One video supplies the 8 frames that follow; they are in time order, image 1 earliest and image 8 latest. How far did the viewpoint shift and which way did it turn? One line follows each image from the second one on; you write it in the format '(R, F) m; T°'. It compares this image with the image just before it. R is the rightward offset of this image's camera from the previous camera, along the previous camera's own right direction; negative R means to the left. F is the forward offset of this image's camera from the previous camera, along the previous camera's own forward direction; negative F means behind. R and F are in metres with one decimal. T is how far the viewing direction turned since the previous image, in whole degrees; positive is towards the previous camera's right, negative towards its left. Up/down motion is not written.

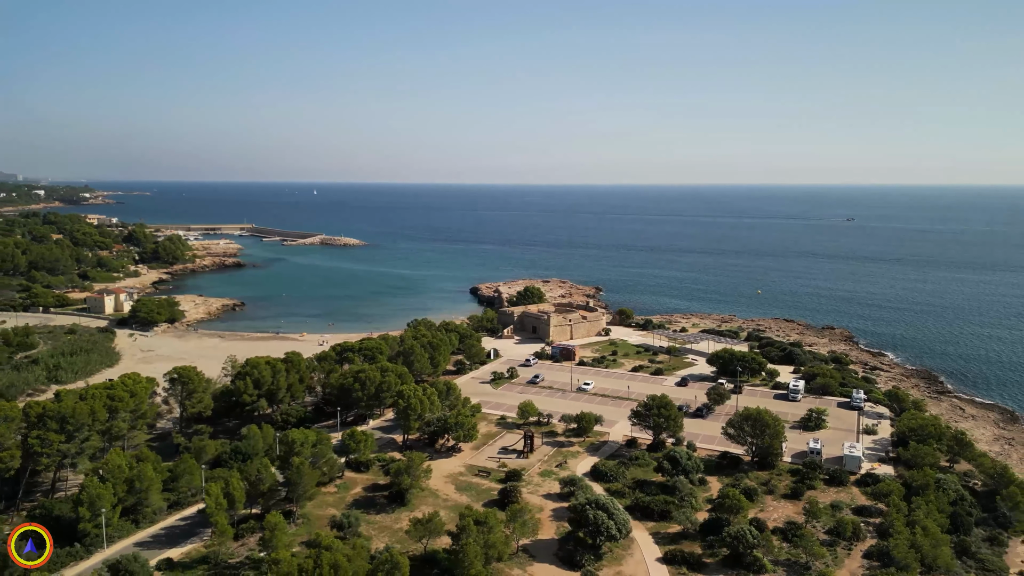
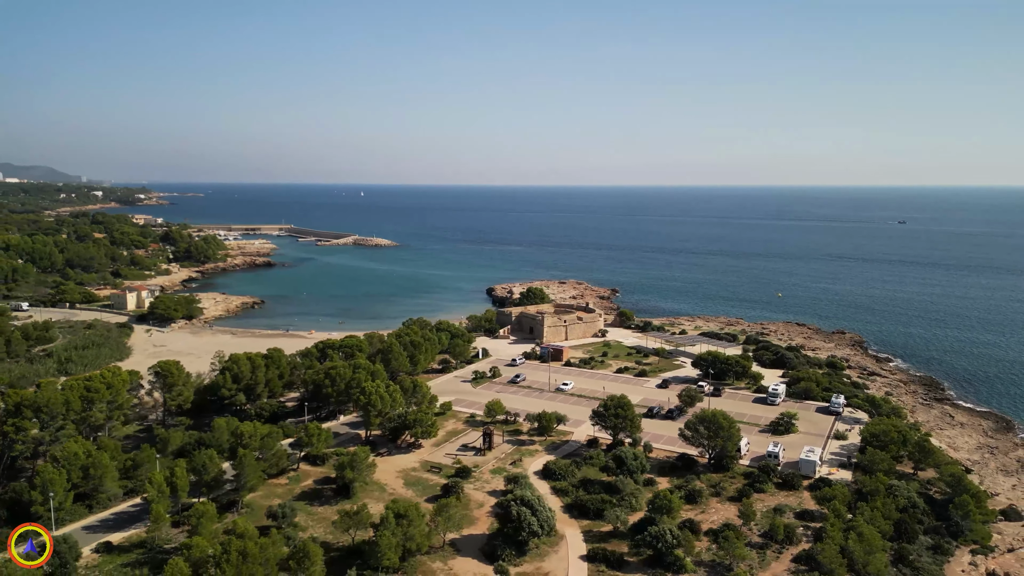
(+2.7, -0.2) m; -3°
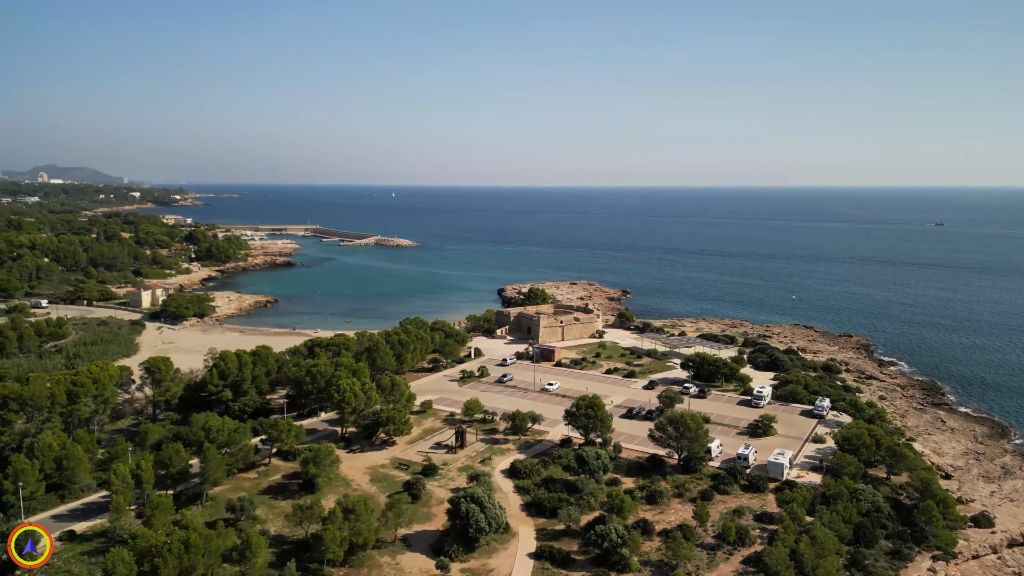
(+1.8, -0.1) m; -2°
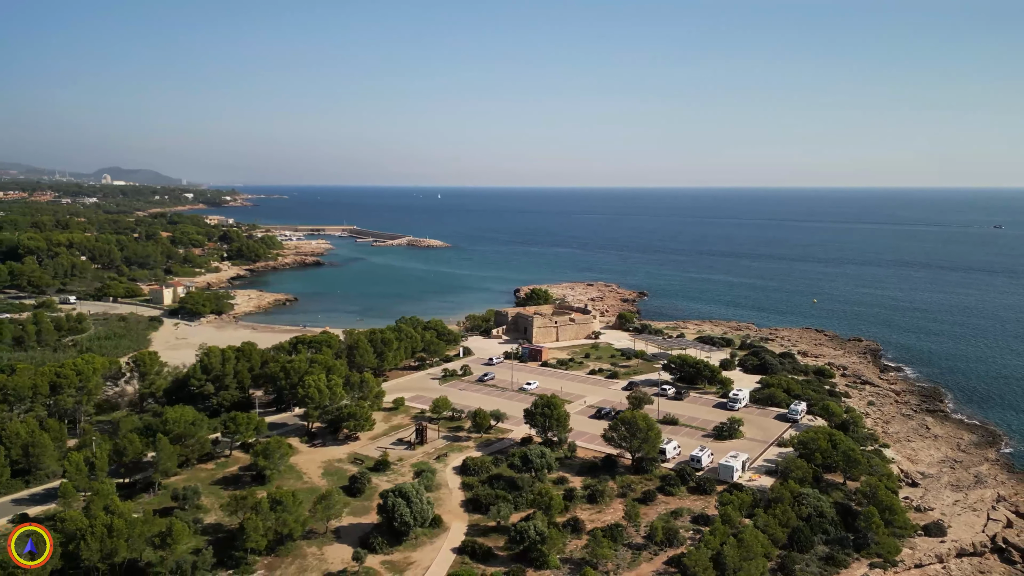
(+2.8, -0.2) m; -3°
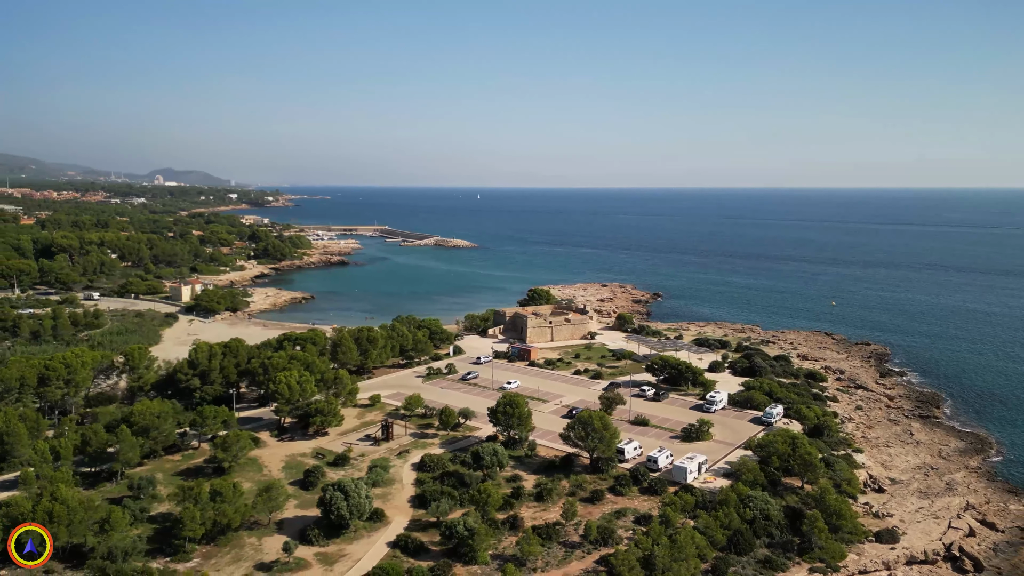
(+2.4, -0.1) m; -3°
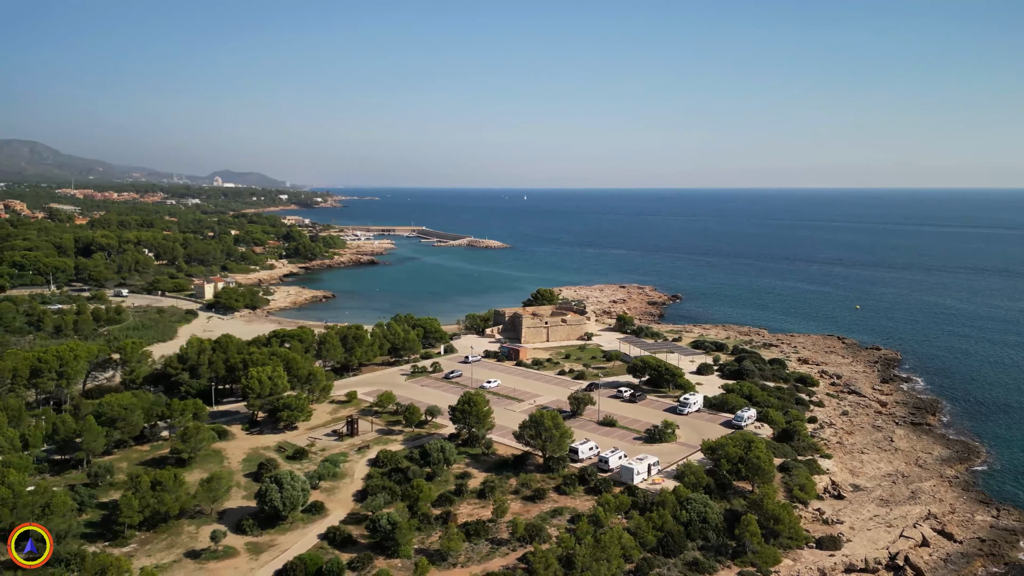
(+2.8, -0.1) m; -4°
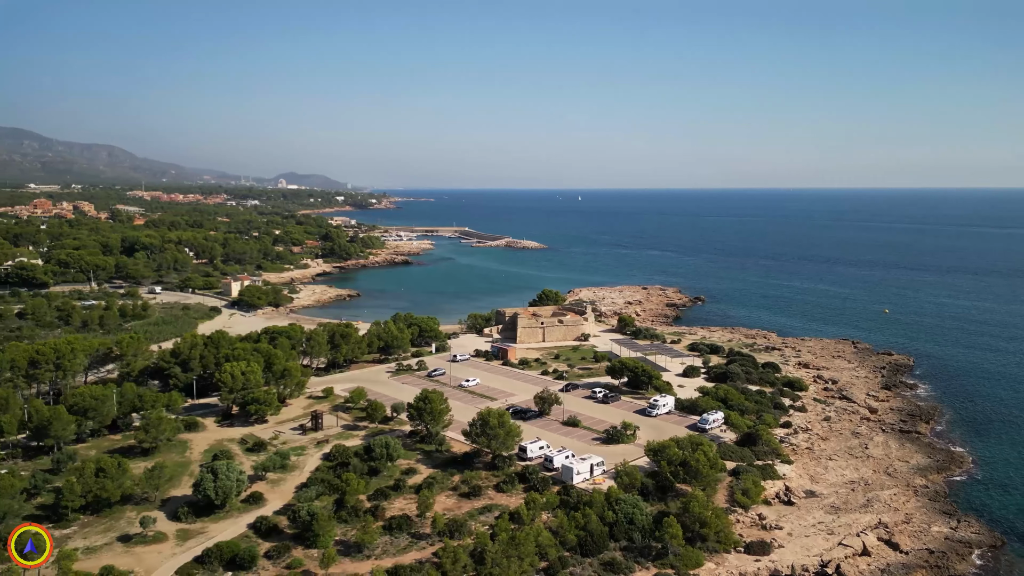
(+3.2, -0.1) m; -4°
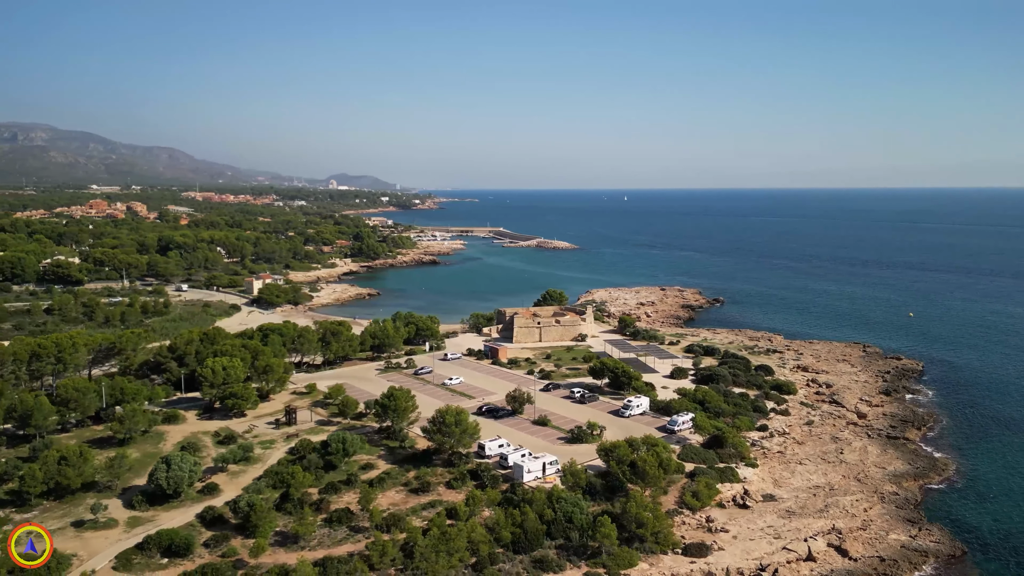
(+2.7, -0.2) m; -3°
